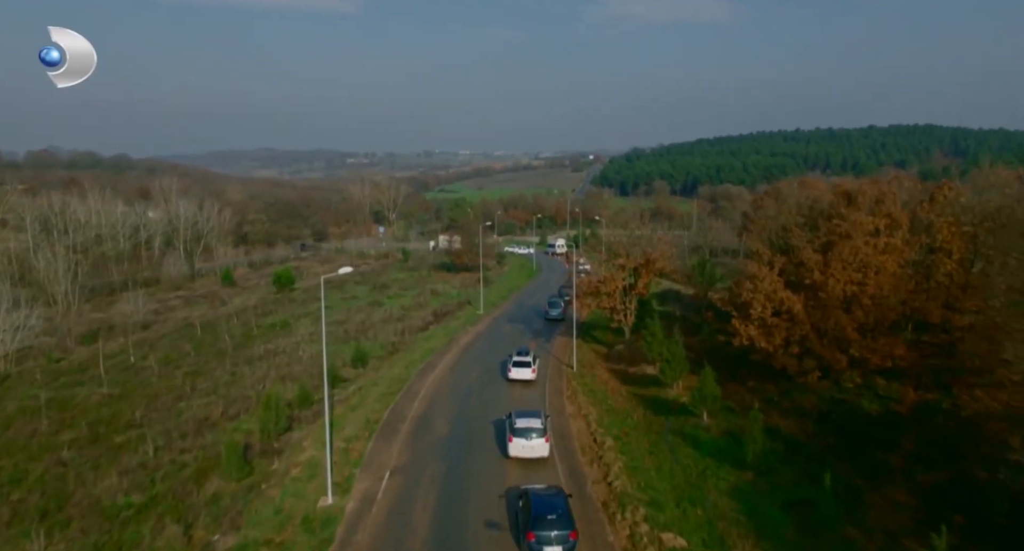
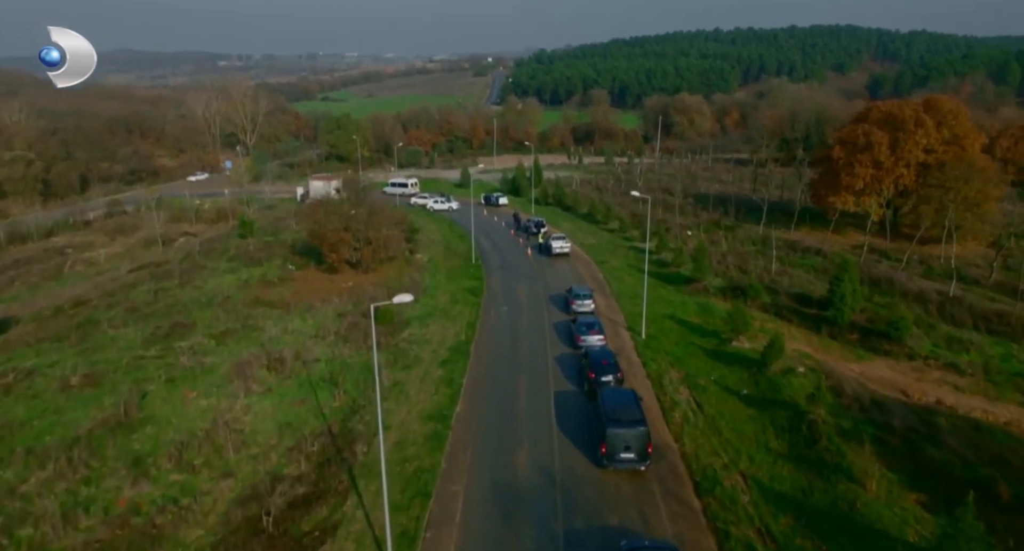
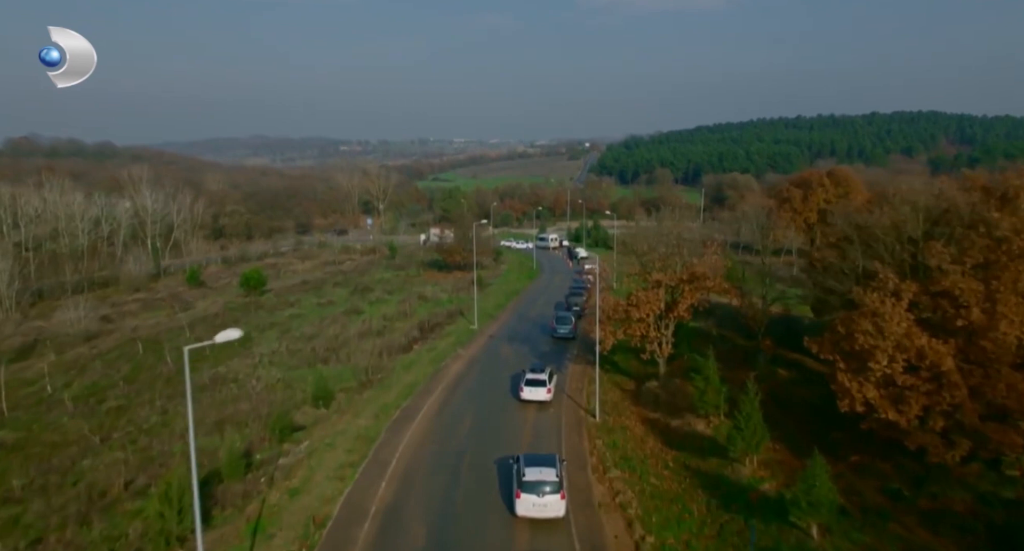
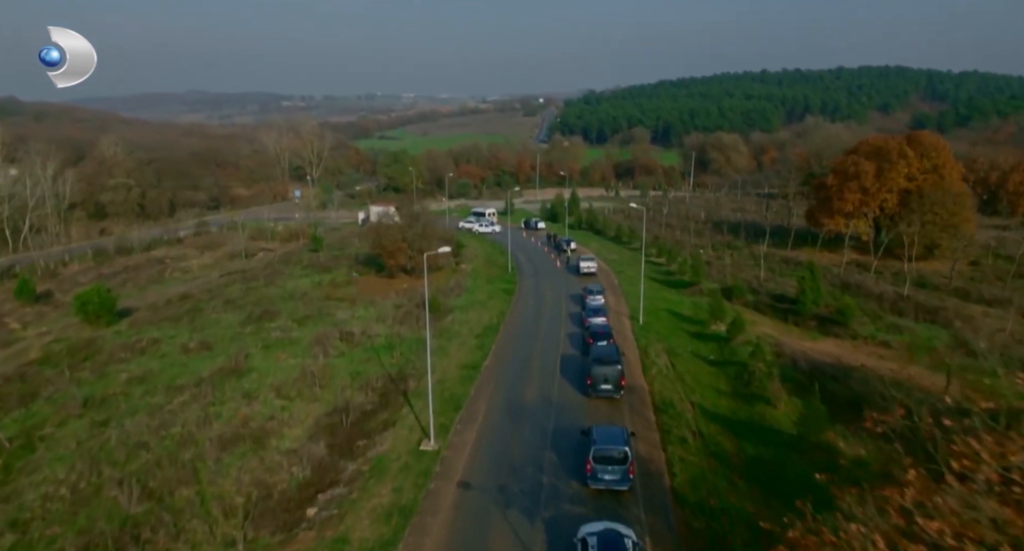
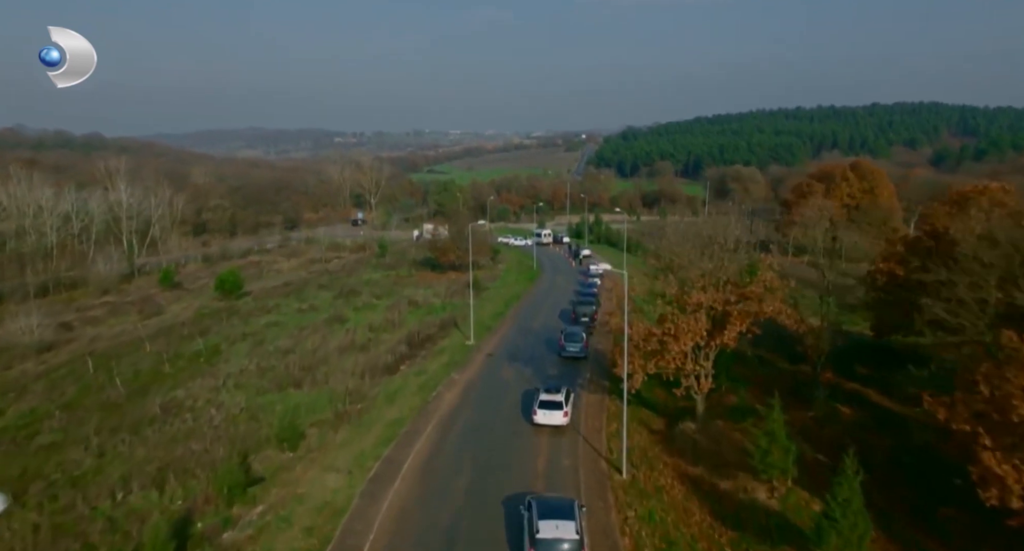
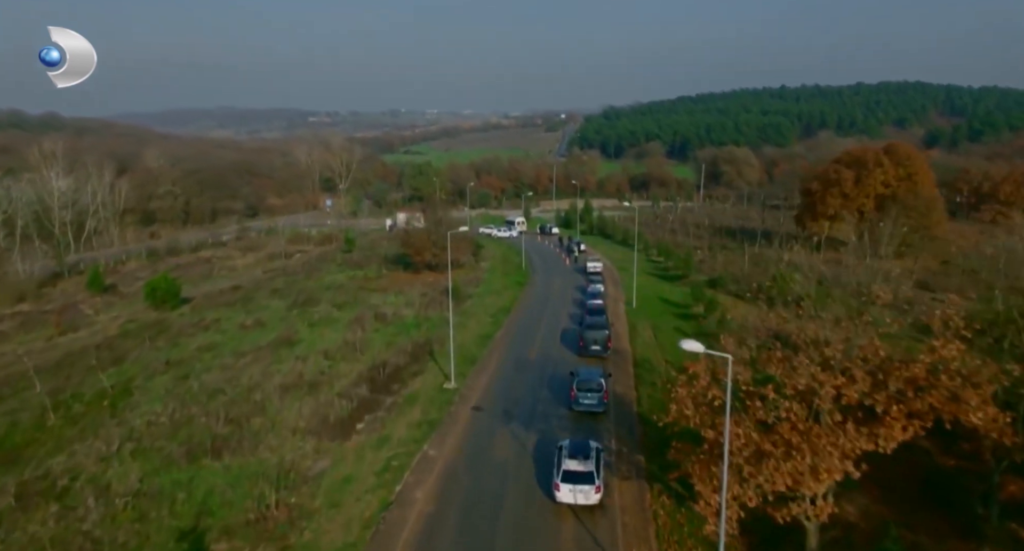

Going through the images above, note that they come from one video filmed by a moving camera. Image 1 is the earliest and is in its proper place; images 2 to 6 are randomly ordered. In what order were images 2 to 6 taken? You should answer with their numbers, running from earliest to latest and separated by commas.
3, 5, 6, 4, 2
